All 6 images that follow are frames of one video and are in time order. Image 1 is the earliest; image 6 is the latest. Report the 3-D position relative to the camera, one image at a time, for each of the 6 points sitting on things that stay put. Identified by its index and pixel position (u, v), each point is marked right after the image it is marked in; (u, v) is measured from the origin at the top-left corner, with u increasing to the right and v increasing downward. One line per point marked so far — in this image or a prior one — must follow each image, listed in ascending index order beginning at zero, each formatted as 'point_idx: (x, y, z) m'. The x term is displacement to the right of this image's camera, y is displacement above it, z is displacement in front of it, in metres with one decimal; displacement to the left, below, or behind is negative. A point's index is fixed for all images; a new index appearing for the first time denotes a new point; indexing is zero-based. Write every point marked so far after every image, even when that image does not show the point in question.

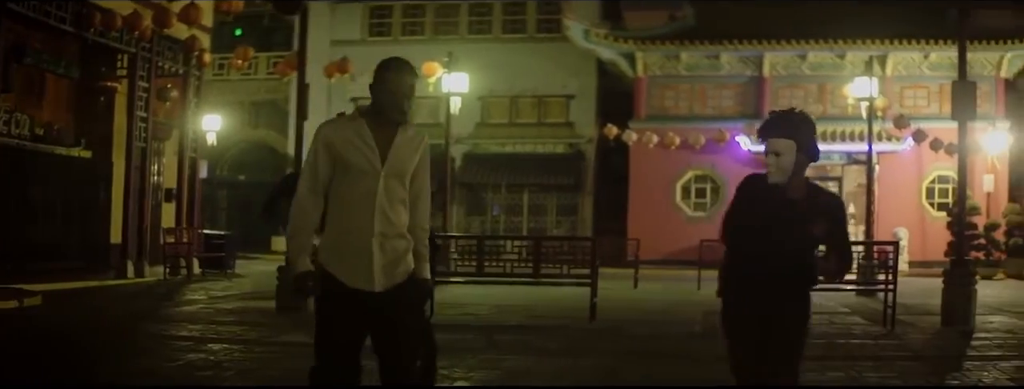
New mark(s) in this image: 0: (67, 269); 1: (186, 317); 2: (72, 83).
0: (-6.6, -1.1, +16.4) m
1: (-4.4, -1.6, +14.7) m
2: (-6.5, +1.6, +16.3) m
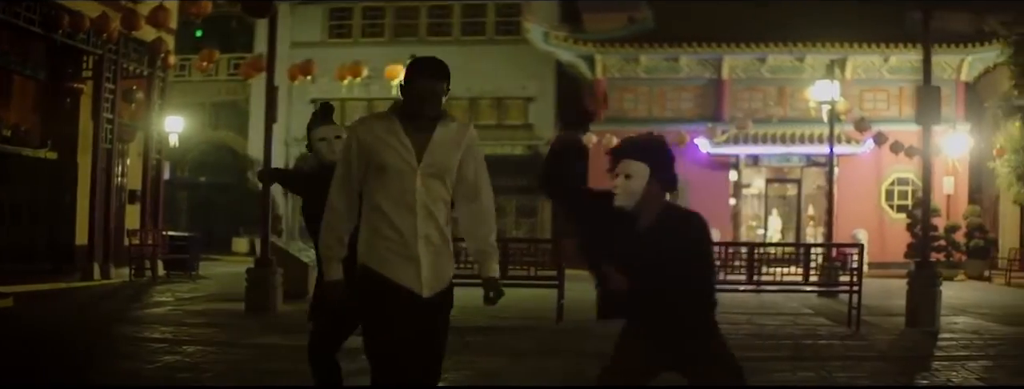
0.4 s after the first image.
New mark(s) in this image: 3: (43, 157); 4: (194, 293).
0: (-7.0, -1.1, +16.1) m
1: (-4.7, -1.6, +14.5) m
2: (-6.9, +1.6, +16.0) m
3: (-6.9, +0.5, +16.2) m
4: (-5.2, -1.6, +18.1) m
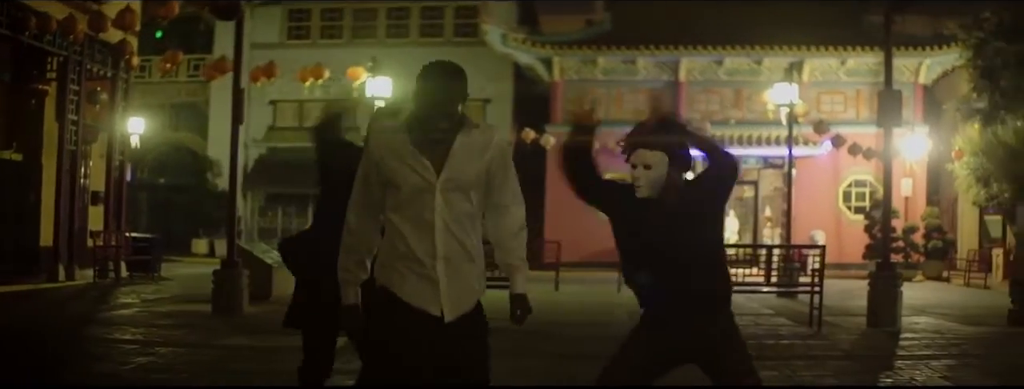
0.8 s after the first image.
0: (-7.3, -1.1, +15.9) m
1: (-5.0, -1.6, +14.4) m
2: (-7.3, +1.6, +15.8) m
3: (-7.3, +0.5, +16.0) m
4: (-5.7, -1.6, +17.9) m
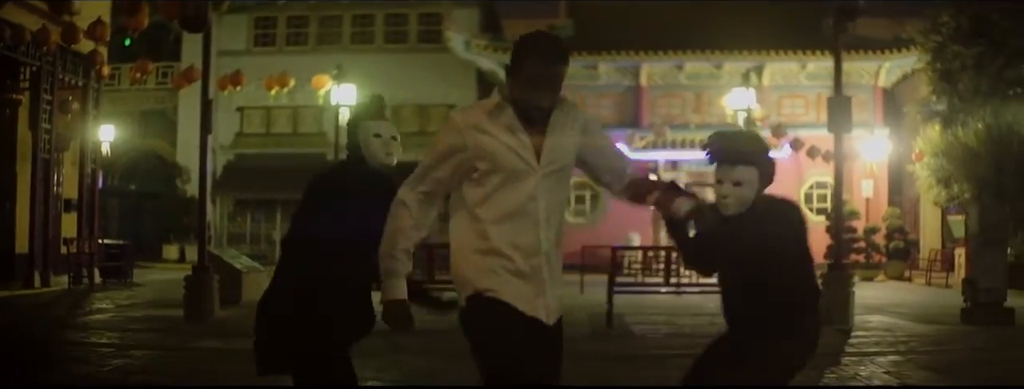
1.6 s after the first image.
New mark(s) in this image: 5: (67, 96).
0: (-7.8, -1.2, +16.3) m
1: (-5.4, -1.7, +14.8) m
2: (-7.8, +1.5, +16.2) m
3: (-7.8, +0.4, +16.4) m
4: (-6.2, -1.7, +18.4) m
5: (-7.7, +1.7, +19.2) m
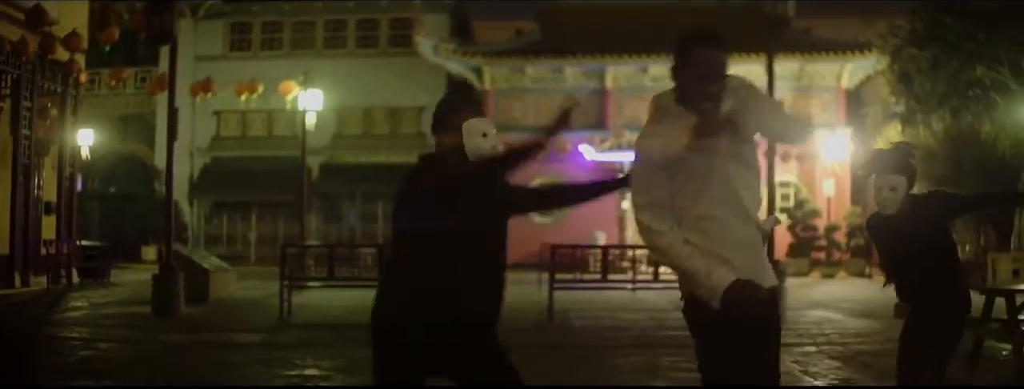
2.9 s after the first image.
0: (-8.8, -1.3, +17.3) m
1: (-6.4, -1.8, +15.9) m
2: (-8.8, +1.4, +17.3) m
3: (-8.8, +0.3, +17.5) m
4: (-7.2, -1.8, +19.5) m
5: (-8.8, +1.6, +20.3) m
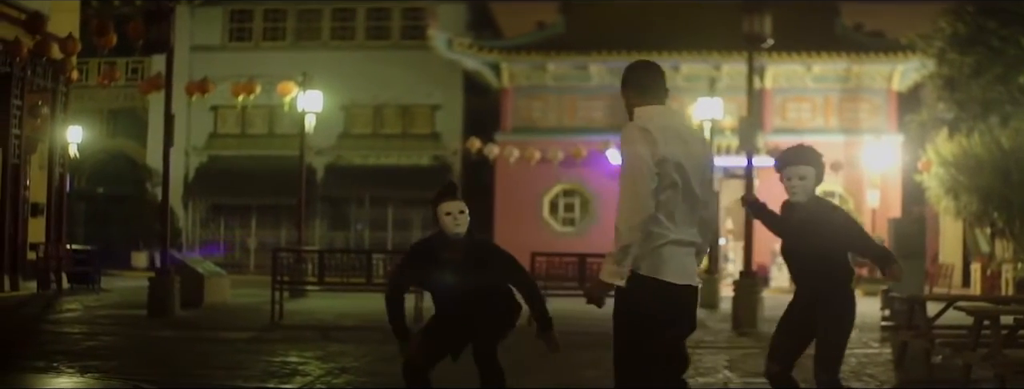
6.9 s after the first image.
0: (-7.4, -1.3, +14.1) m
1: (-4.9, -1.8, +12.8) m
2: (-7.3, +1.4, +14.1) m
3: (-7.3, +0.3, +14.2) m
4: (-5.8, -1.8, +16.3) m
5: (-7.3, +1.6, +17.0) m
